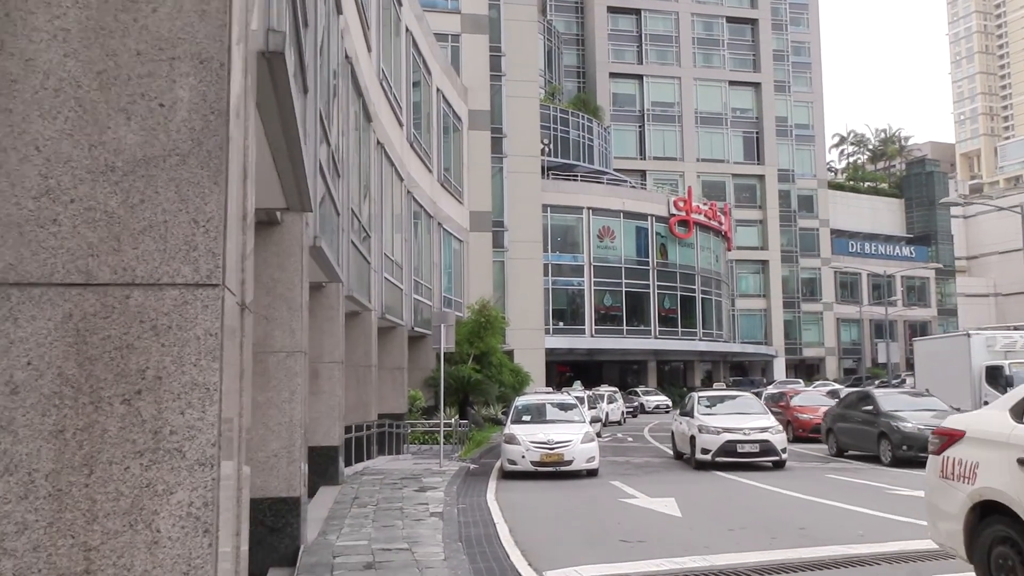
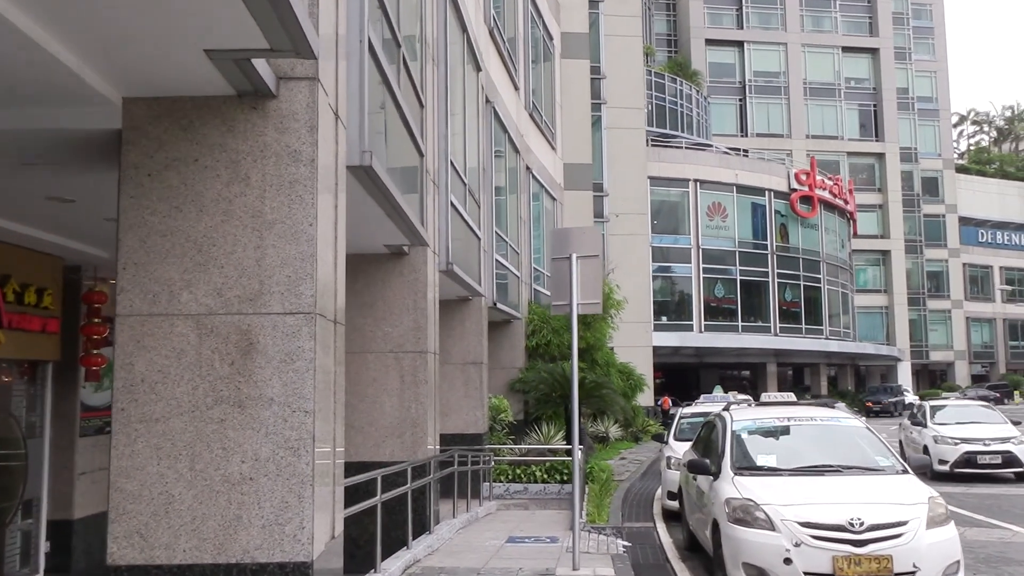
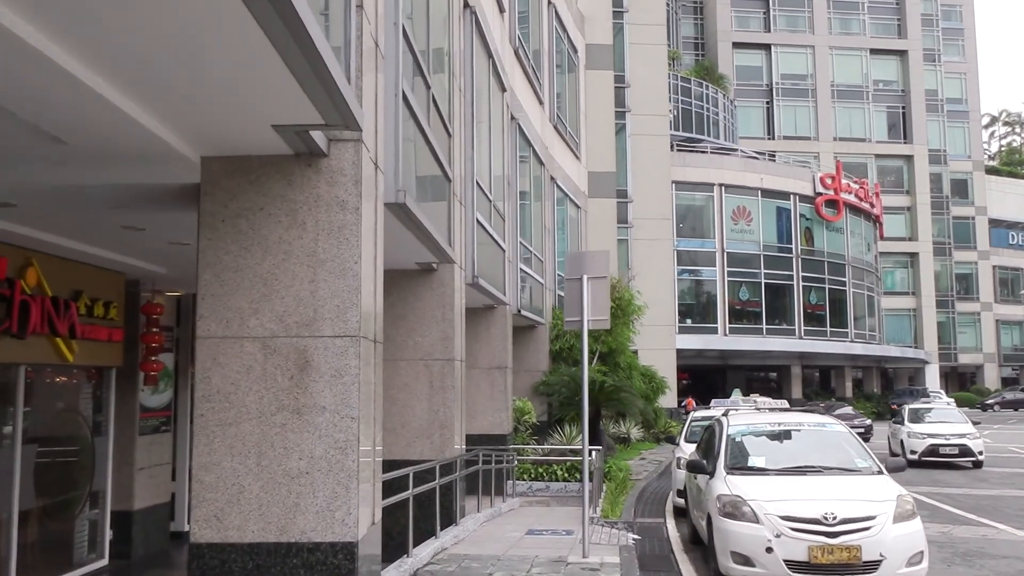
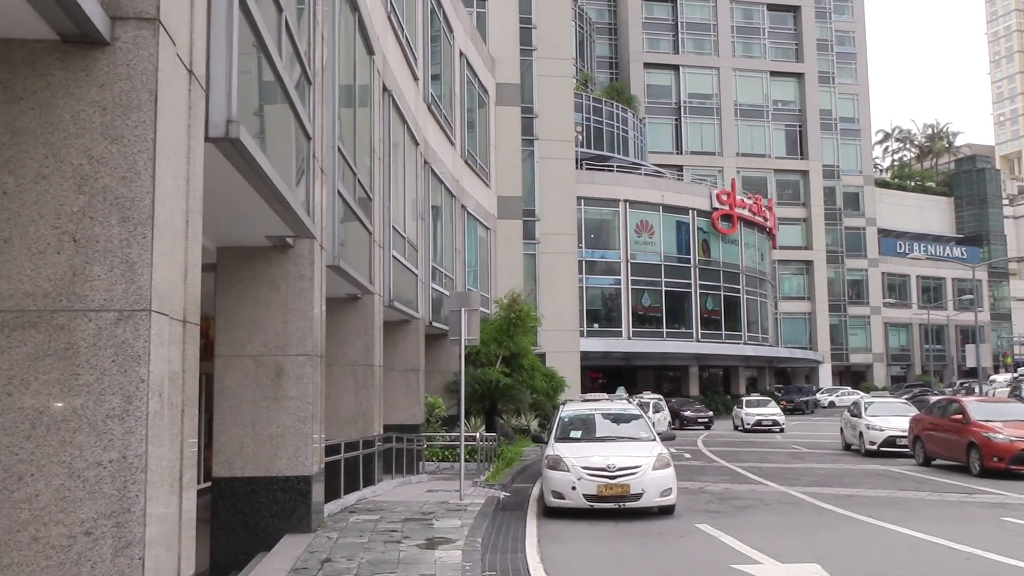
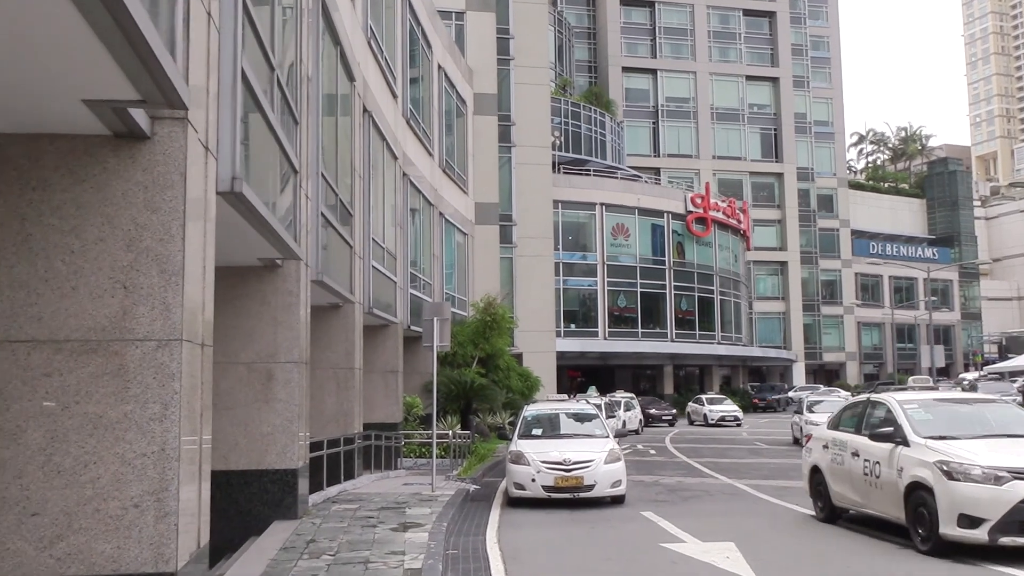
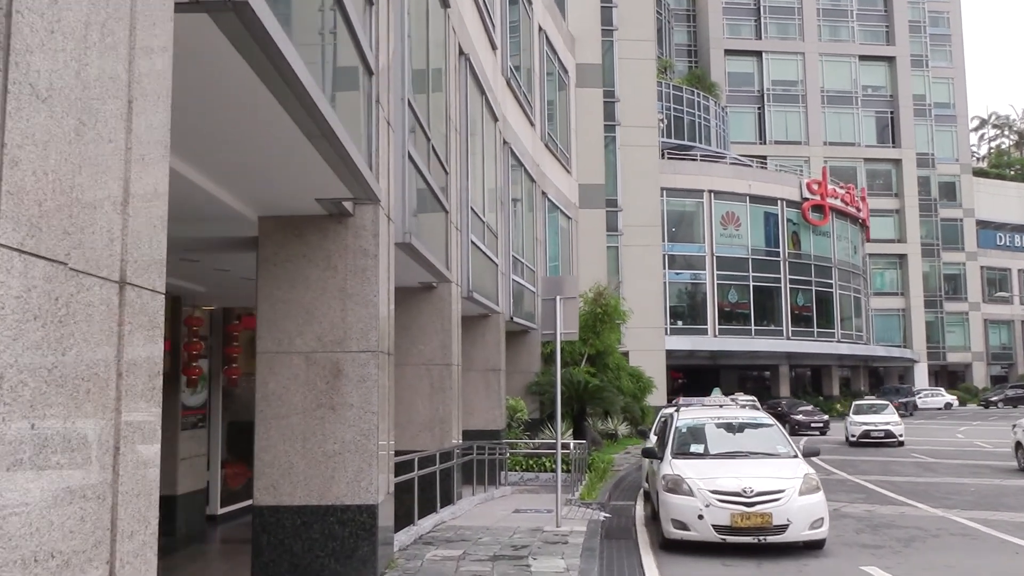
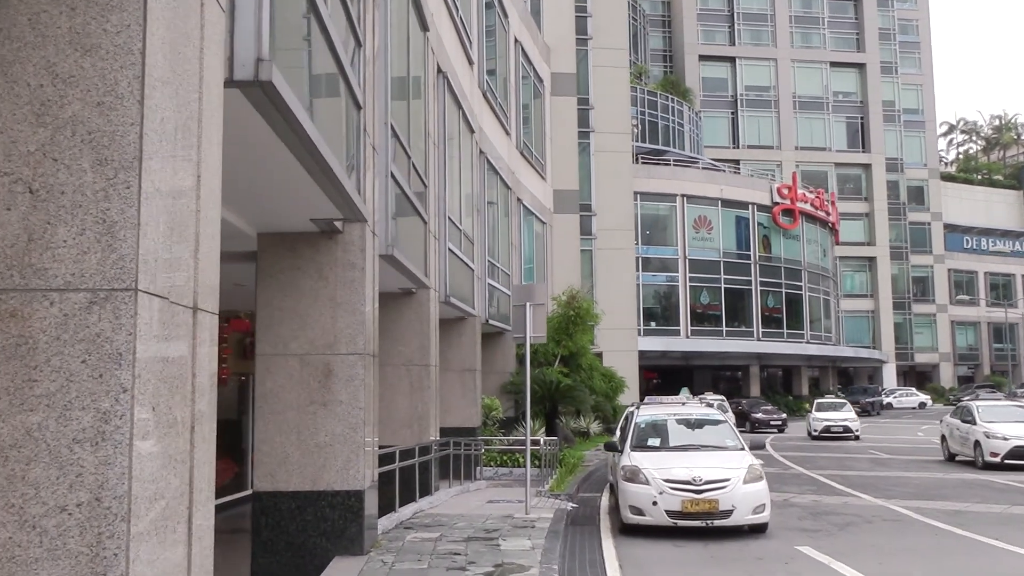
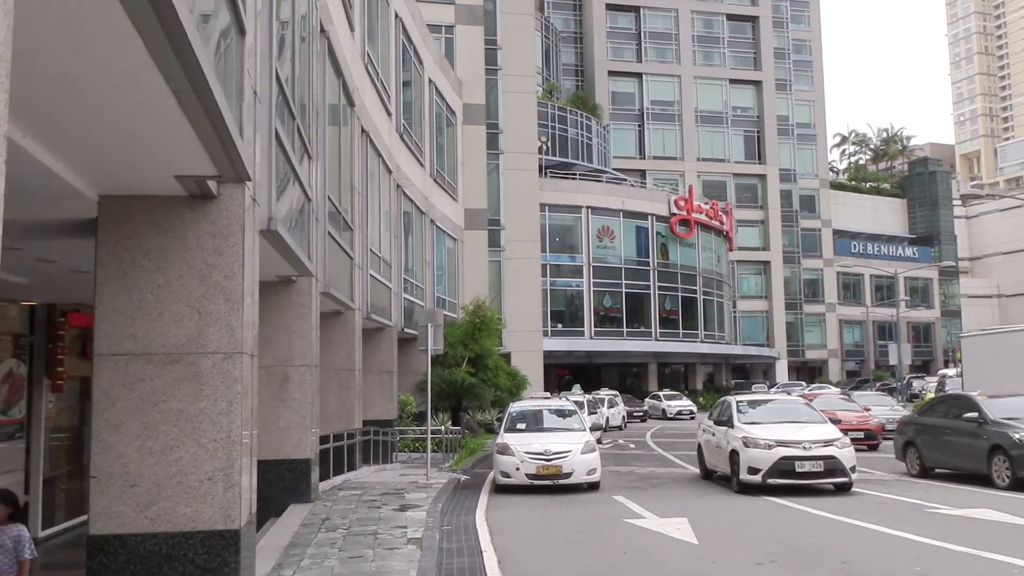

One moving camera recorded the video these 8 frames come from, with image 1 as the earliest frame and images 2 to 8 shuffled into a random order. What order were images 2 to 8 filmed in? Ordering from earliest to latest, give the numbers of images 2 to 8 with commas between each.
8, 5, 4, 7, 6, 3, 2
